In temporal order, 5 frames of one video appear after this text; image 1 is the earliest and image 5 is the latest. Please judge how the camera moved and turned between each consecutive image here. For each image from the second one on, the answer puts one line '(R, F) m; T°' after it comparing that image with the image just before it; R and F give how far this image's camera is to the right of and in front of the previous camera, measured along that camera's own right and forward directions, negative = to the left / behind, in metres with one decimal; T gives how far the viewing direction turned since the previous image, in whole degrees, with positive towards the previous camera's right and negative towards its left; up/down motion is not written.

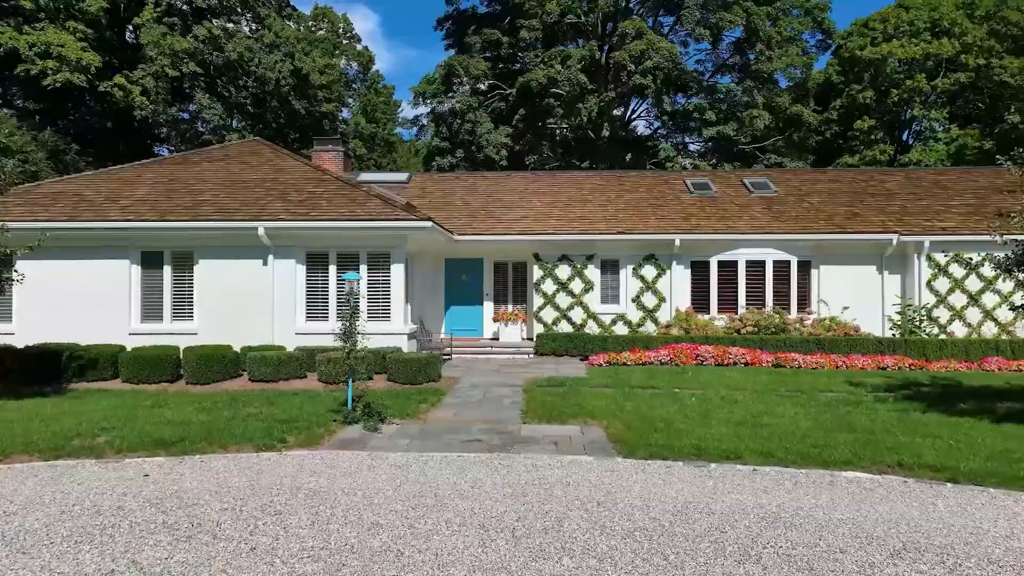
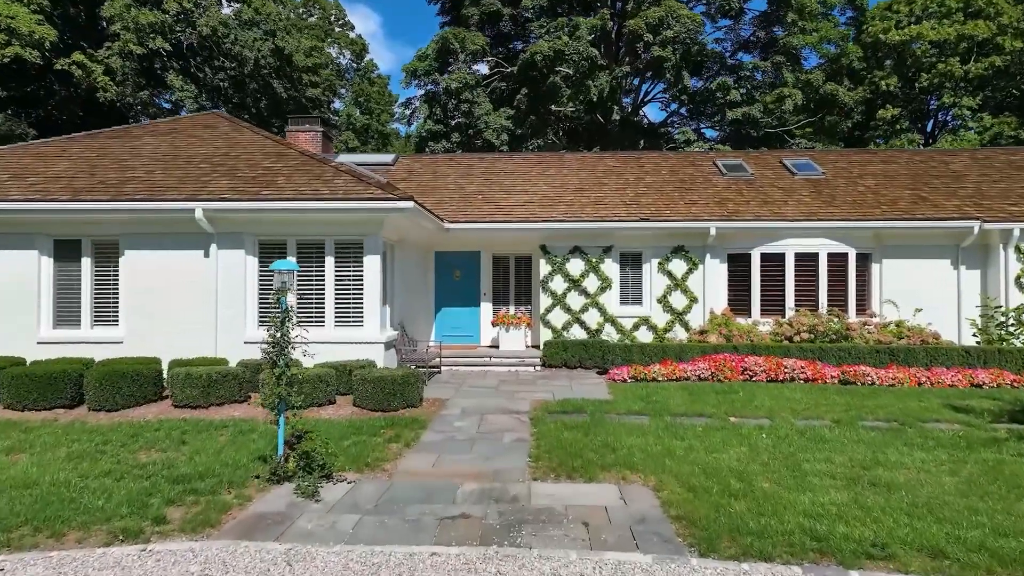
(0.0, +2.3) m; 0°
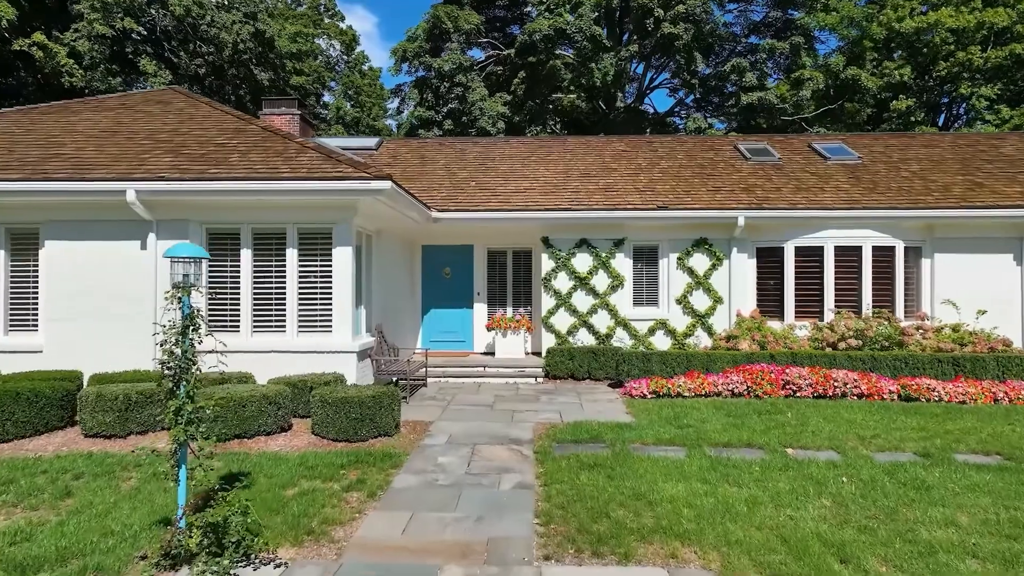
(0.0, +1.6) m; 0°
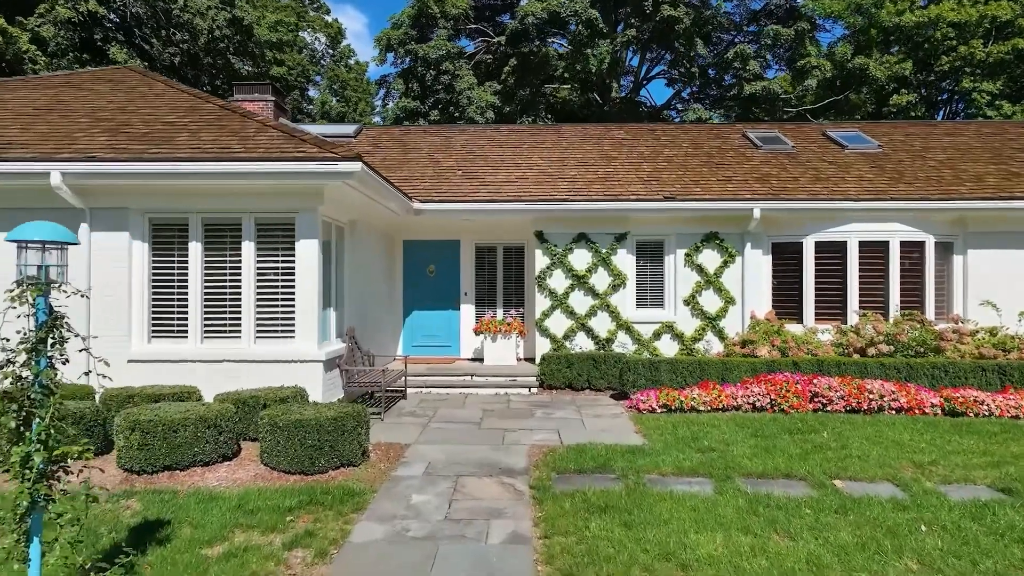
(0.0, +1.0) m; +1°
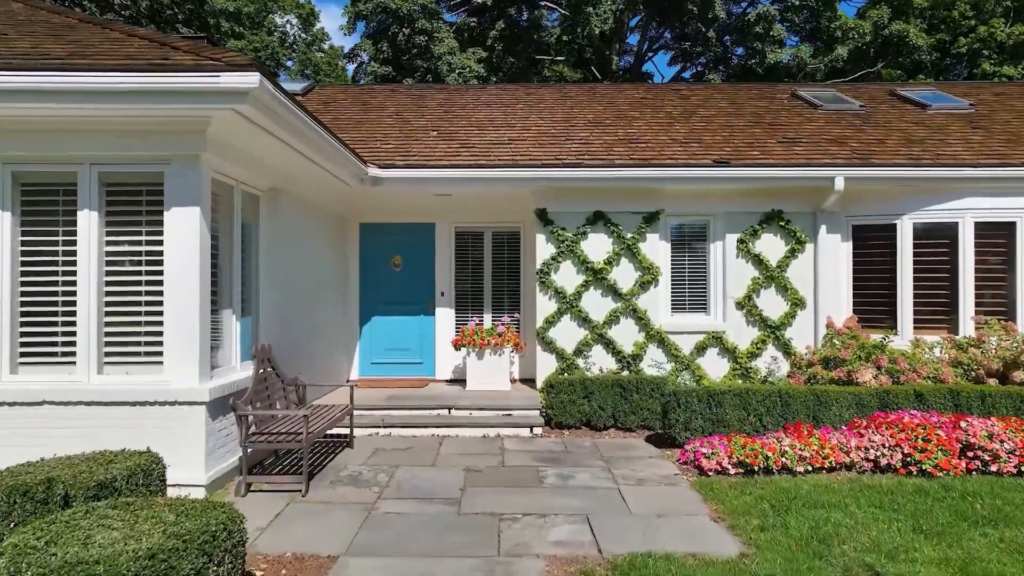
(-0.1, +2.5) m; +1°
